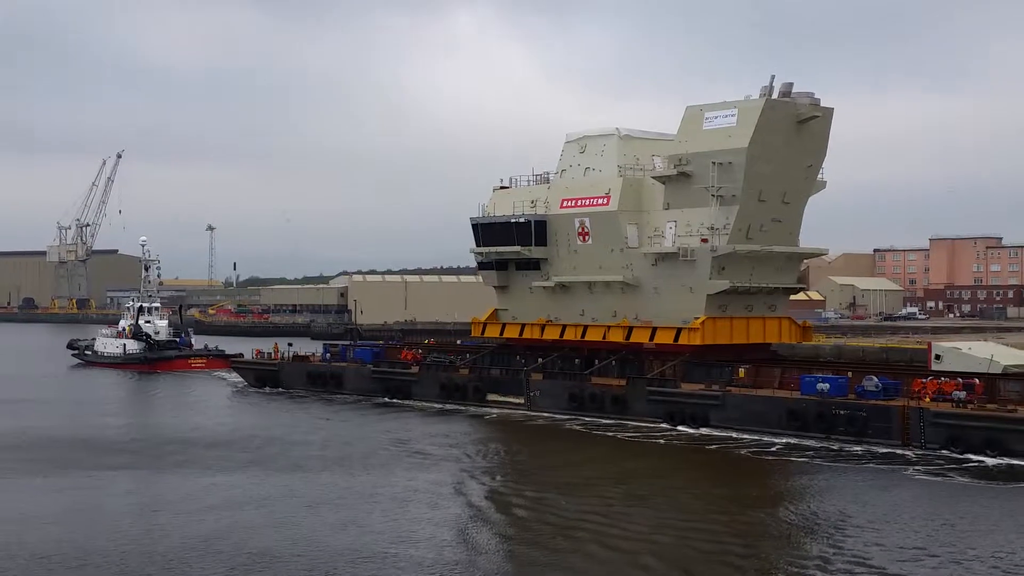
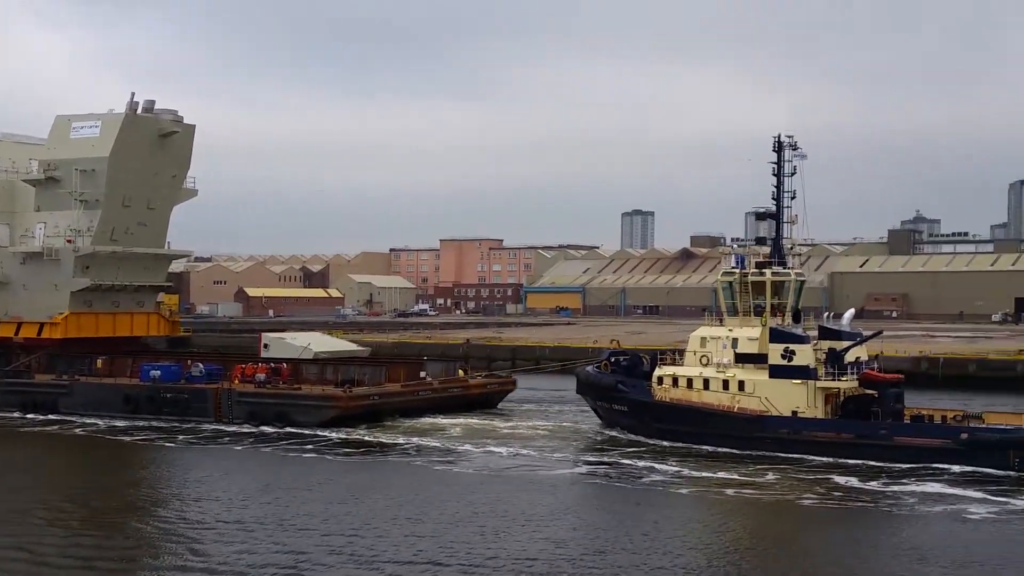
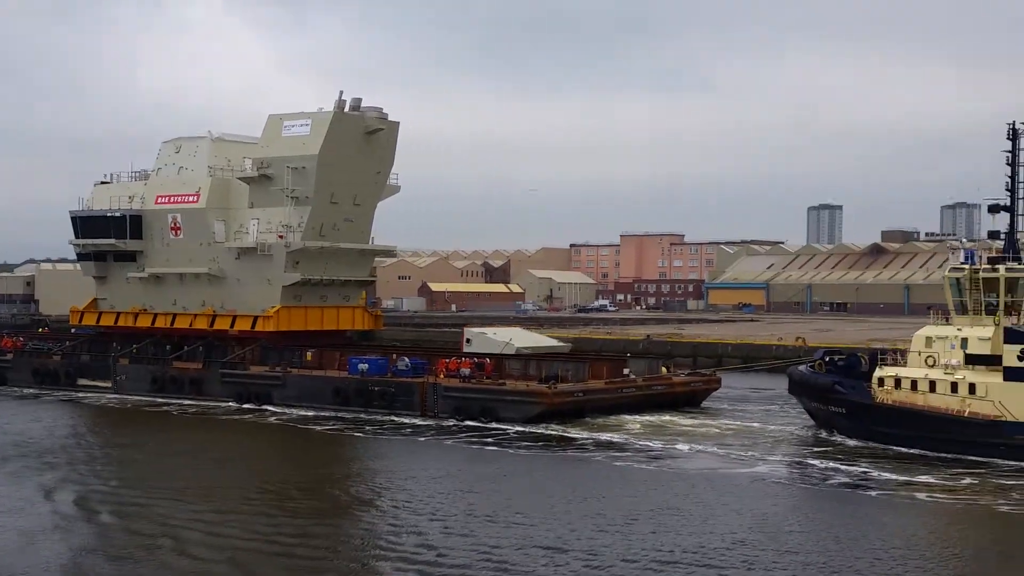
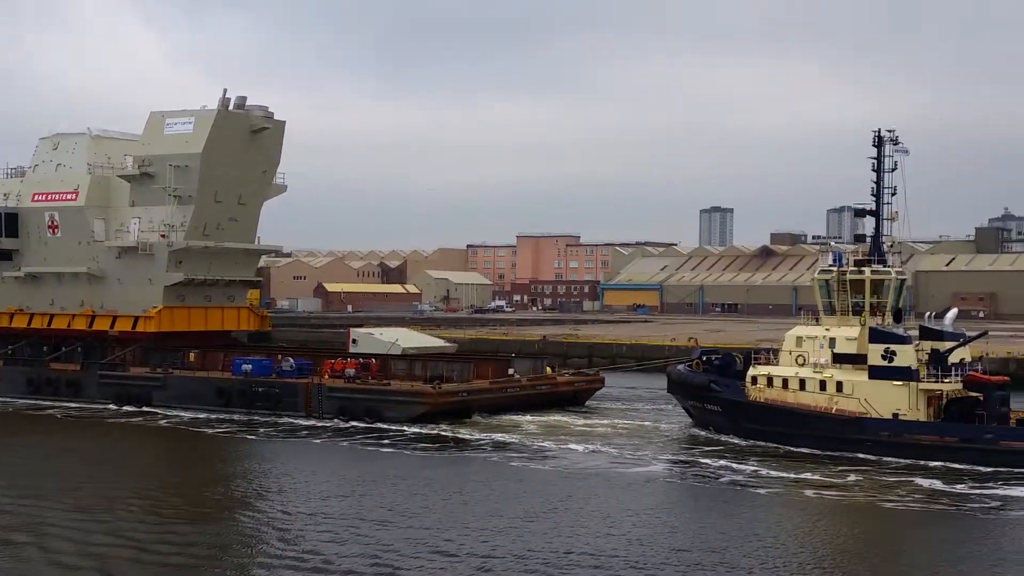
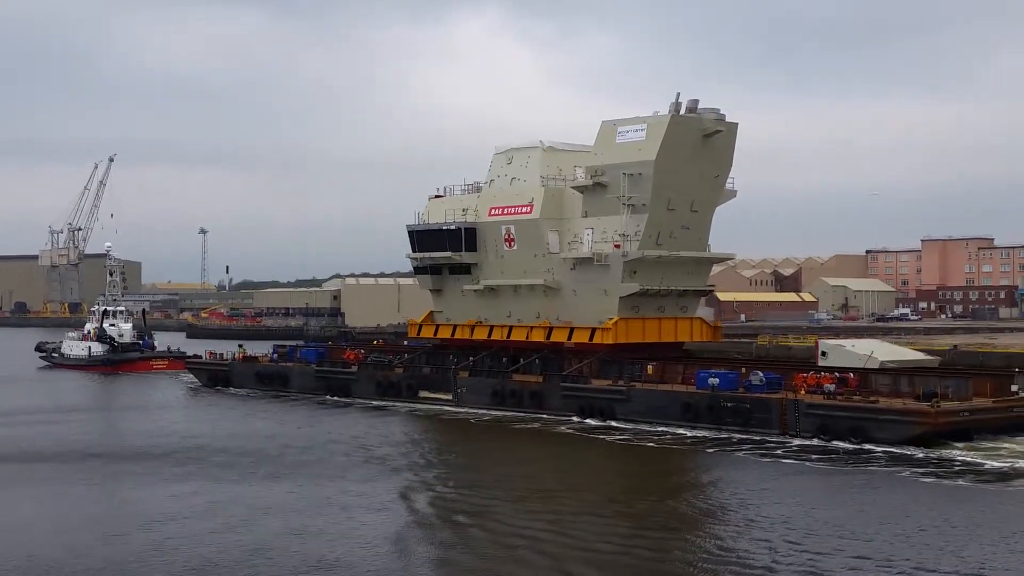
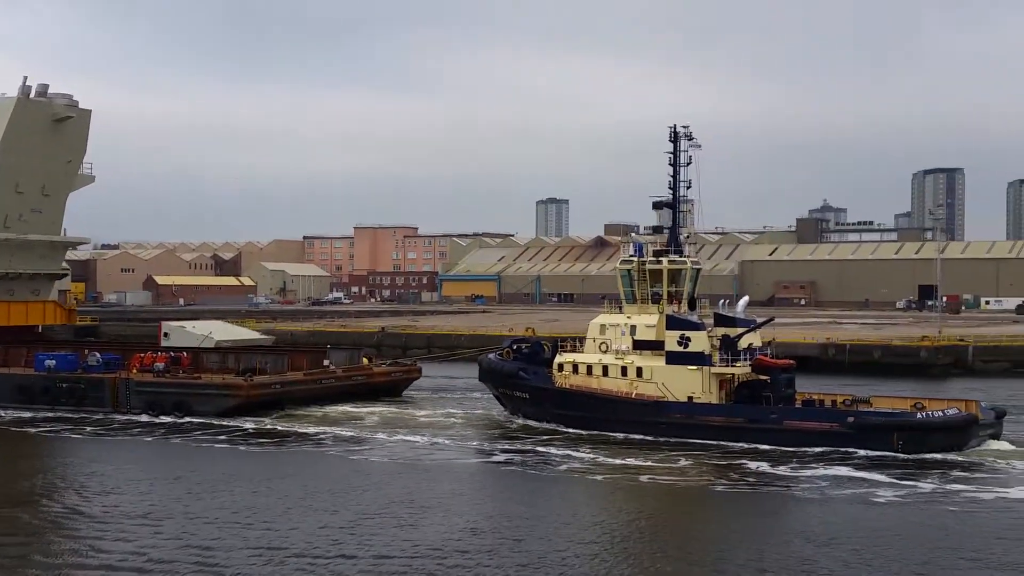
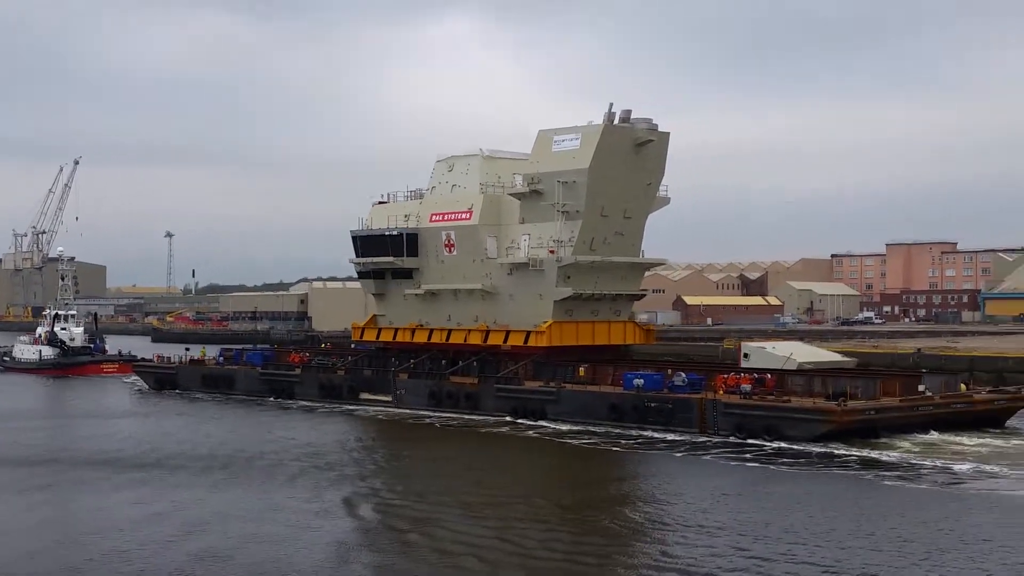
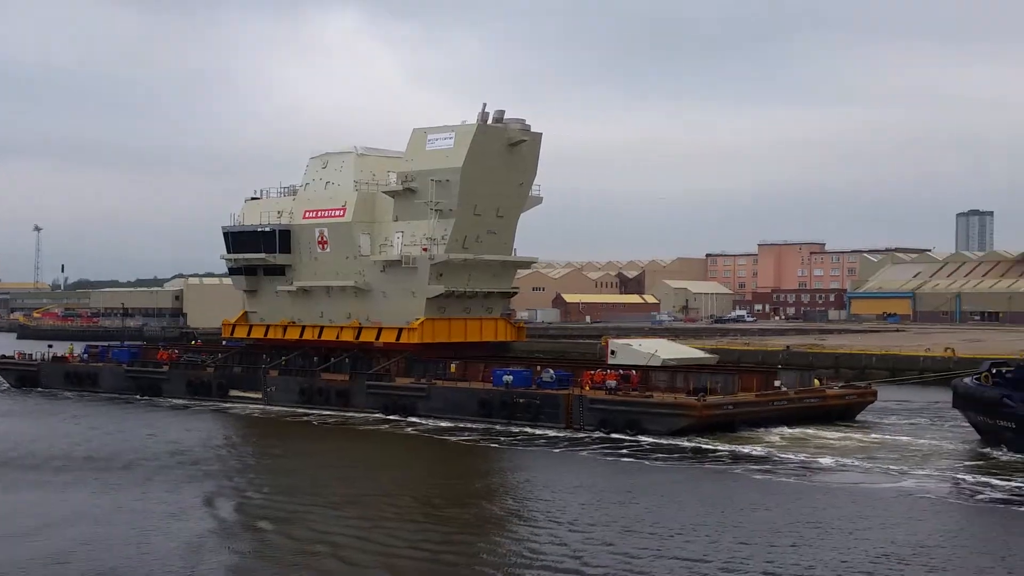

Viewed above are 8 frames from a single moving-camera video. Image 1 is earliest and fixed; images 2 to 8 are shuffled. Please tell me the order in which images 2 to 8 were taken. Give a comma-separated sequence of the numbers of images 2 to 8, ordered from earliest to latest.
5, 7, 8, 3, 4, 2, 6
